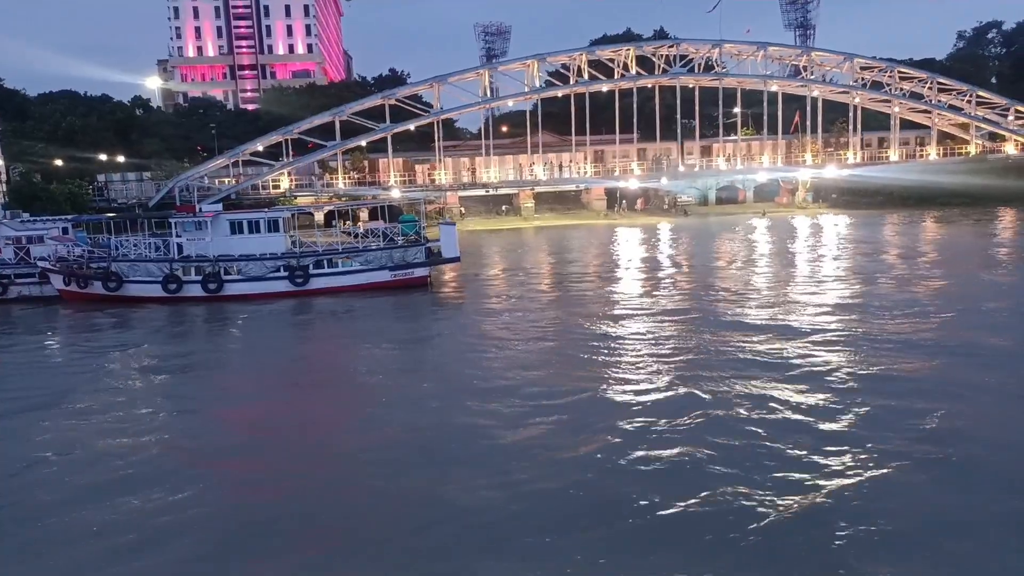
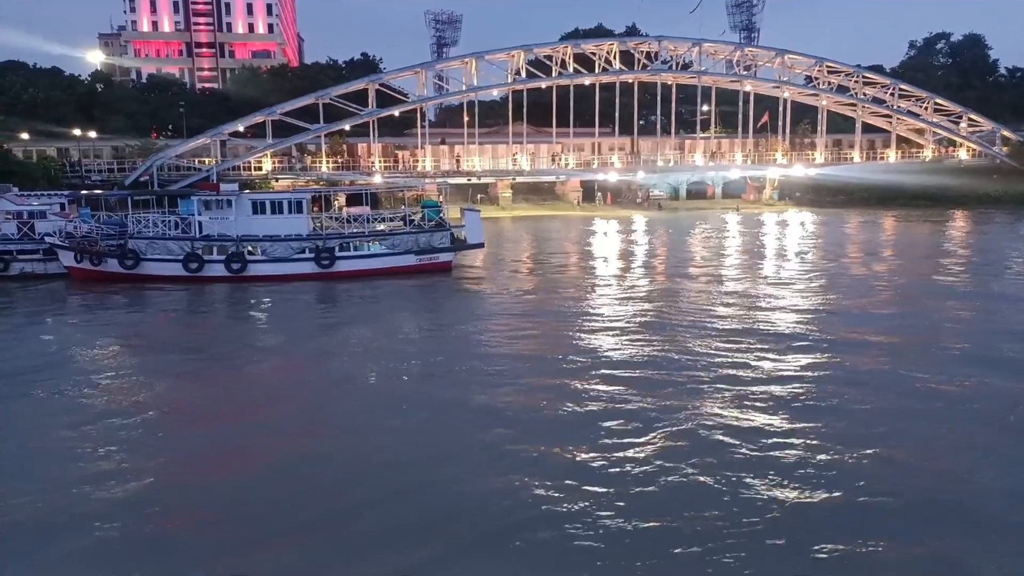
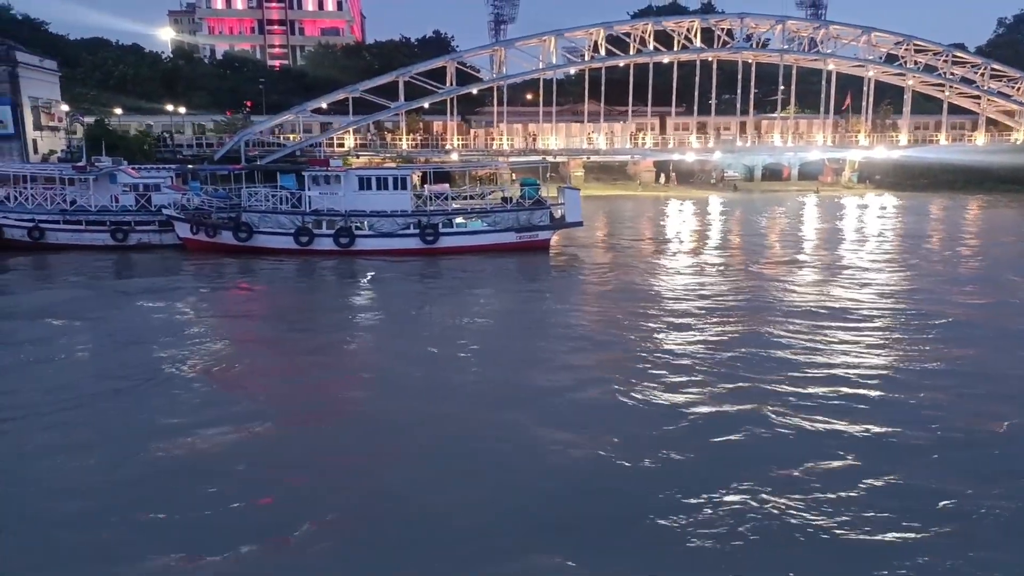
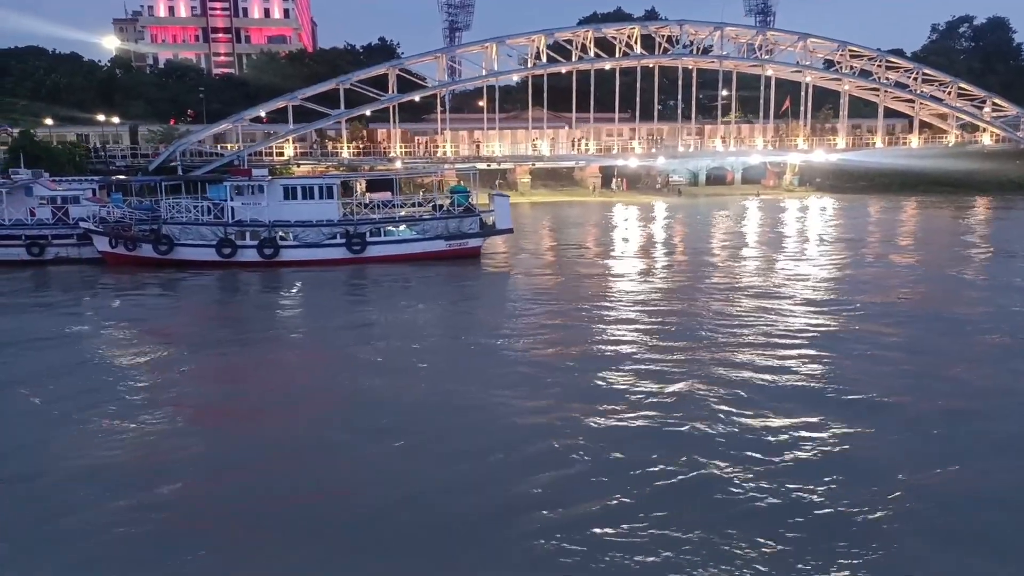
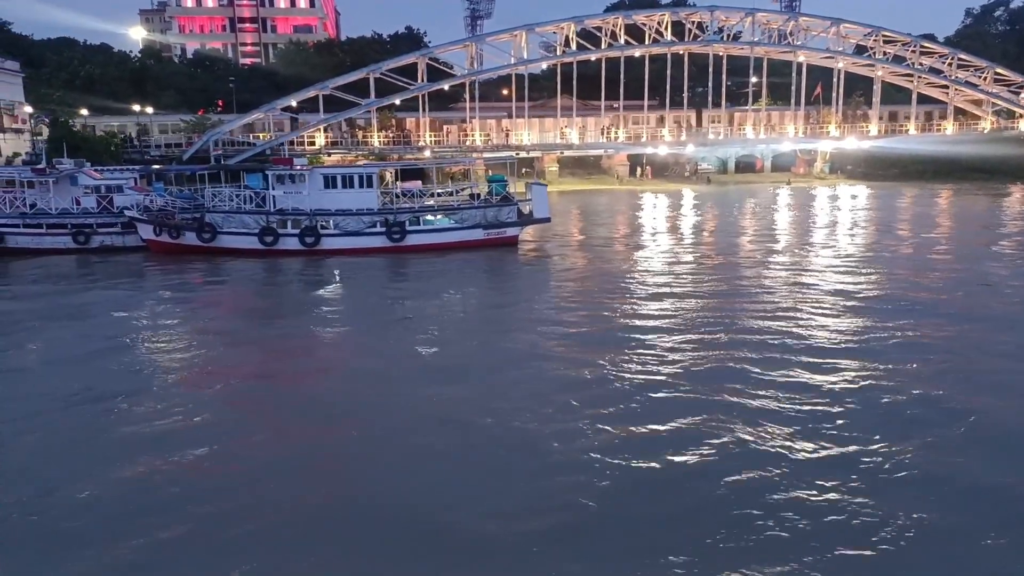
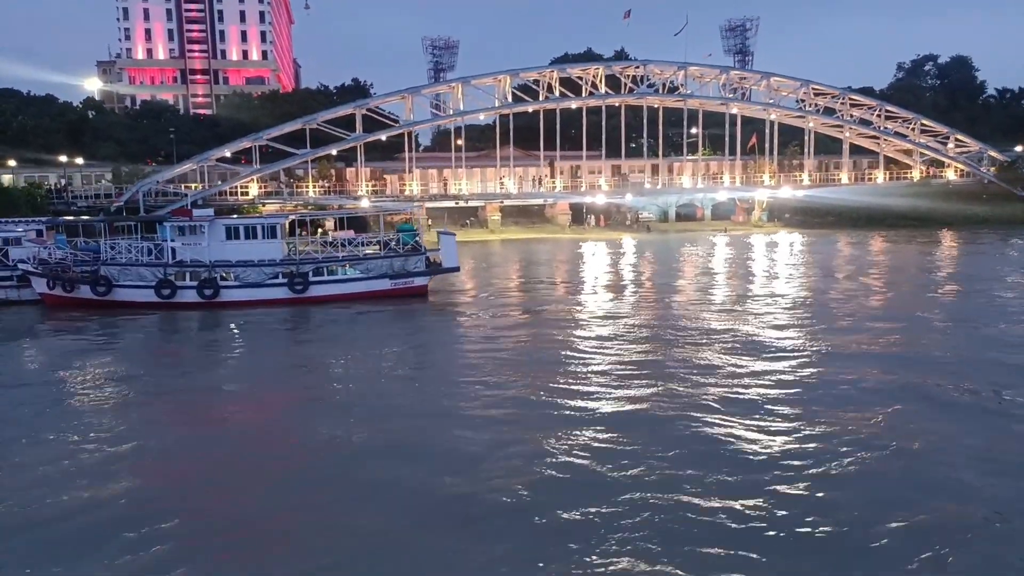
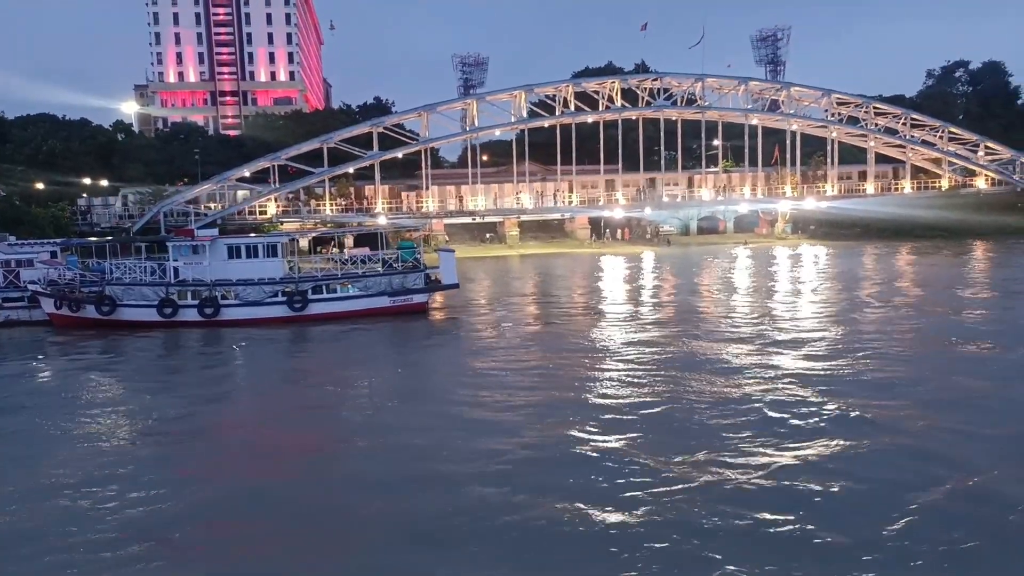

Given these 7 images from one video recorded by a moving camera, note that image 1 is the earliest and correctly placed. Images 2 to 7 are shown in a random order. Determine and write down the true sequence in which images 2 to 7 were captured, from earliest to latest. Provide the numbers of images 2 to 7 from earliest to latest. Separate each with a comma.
7, 6, 2, 4, 5, 3
